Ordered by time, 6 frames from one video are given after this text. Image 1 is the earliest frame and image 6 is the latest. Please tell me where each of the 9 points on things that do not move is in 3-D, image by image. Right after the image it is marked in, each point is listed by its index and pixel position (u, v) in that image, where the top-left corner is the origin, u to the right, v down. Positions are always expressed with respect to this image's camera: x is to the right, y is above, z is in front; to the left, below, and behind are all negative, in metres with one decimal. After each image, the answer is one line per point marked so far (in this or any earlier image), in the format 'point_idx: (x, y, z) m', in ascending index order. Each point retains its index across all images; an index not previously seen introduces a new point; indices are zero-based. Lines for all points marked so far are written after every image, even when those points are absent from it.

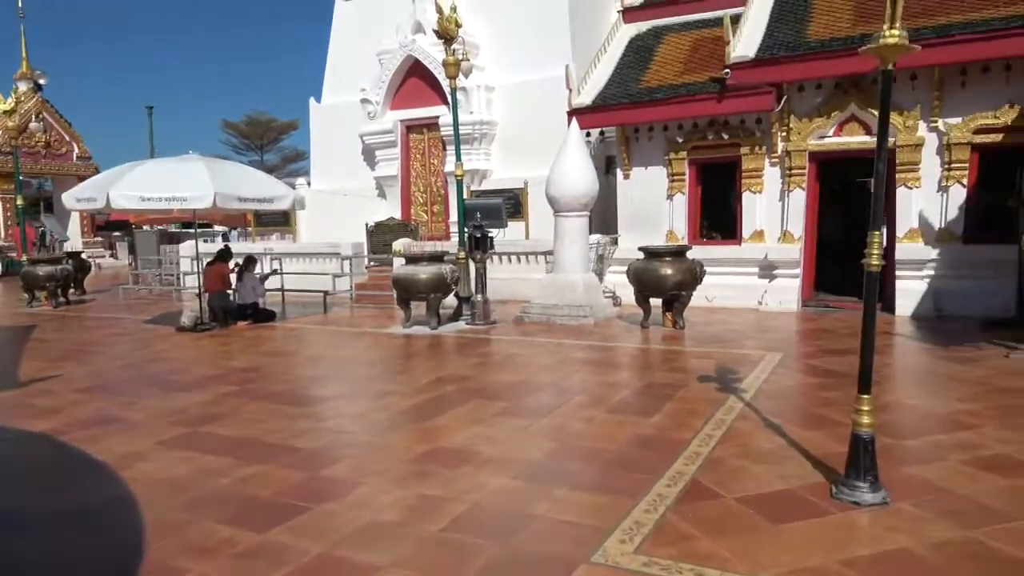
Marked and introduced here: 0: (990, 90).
0: (+5.5, +2.3, +8.6) m
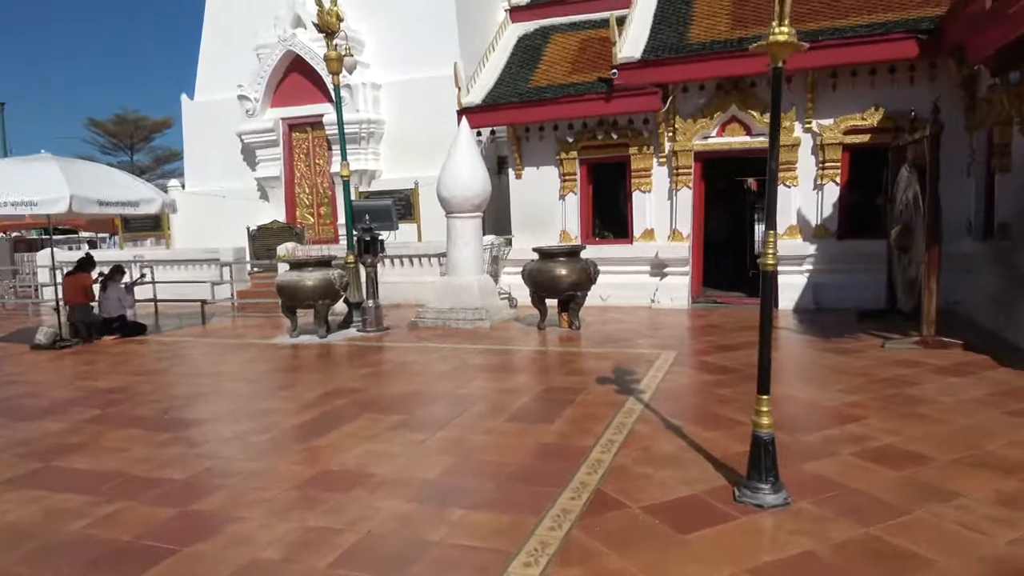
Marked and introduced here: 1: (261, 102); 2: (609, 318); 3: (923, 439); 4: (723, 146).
0: (+4.2, +2.4, +9.0) m
1: (-4.6, +3.4, +13.6) m
2: (+1.2, -0.4, +9.1) m
3: (+2.3, -0.9, +4.2) m
4: (+2.8, +1.9, +9.6) m
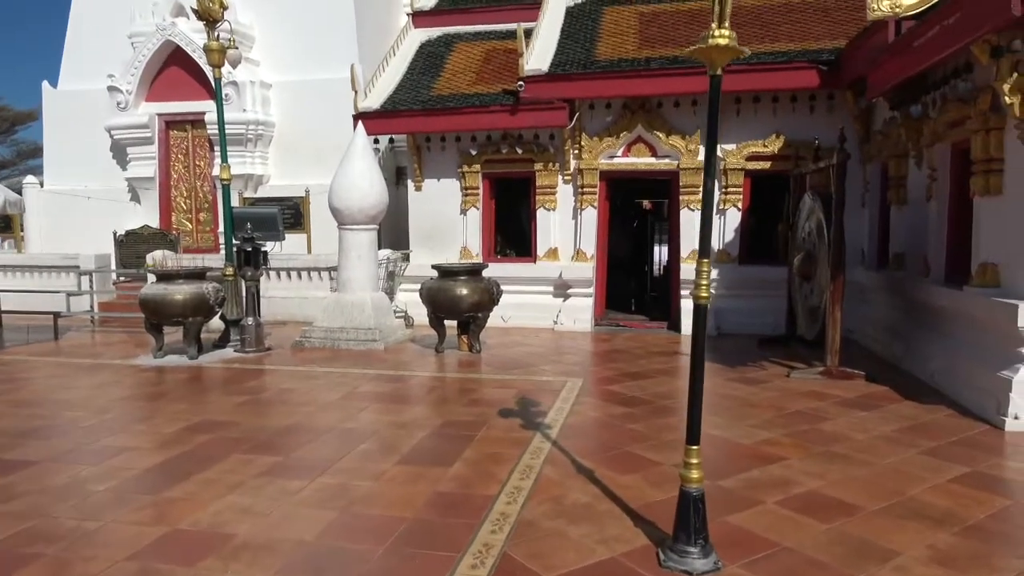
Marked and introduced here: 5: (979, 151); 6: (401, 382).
0: (+3.0, +2.1, +9.1) m
1: (-6.3, +3.2, +12.4) m
2: (0.0, -0.6, +8.7) m
3: (+1.8, -1.0, +3.9) m
4: (+1.5, +1.6, +9.4) m
5: (+3.5, +1.0, +5.6) m
6: (-1.0, -0.8, +6.5) m
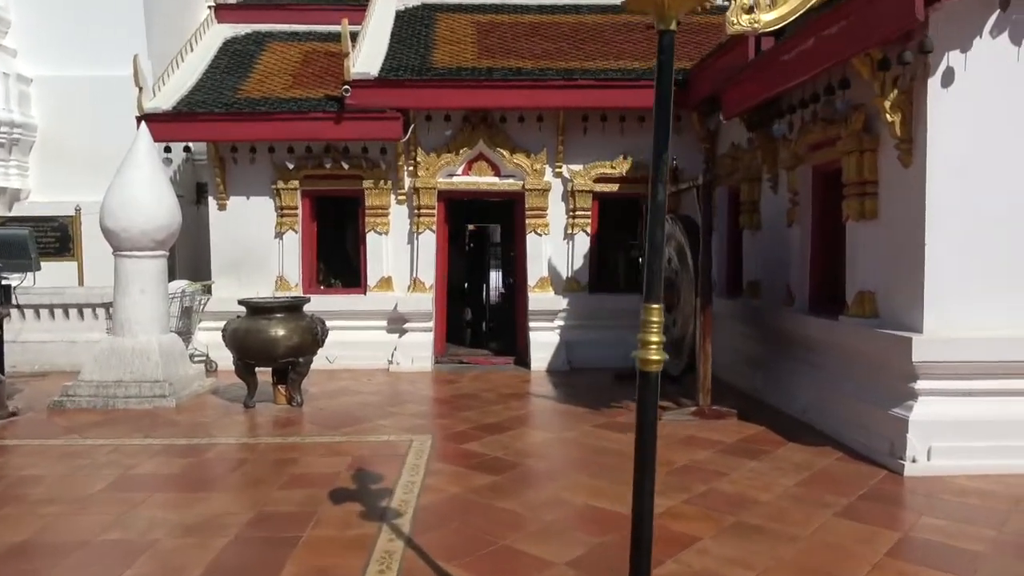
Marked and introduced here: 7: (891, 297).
0: (+1.1, +1.7, +8.5) m
1: (-8.8, +2.7, +9.6) m
2: (-1.7, -1.0, +7.3) m
3: (+1.1, -1.2, +3.2) m
4: (-0.5, +1.2, +8.5) m
5: (+2.4, +0.8, +5.2) m
6: (-2.1, -1.1, +5.0) m
7: (+2.6, -0.1, +5.0) m
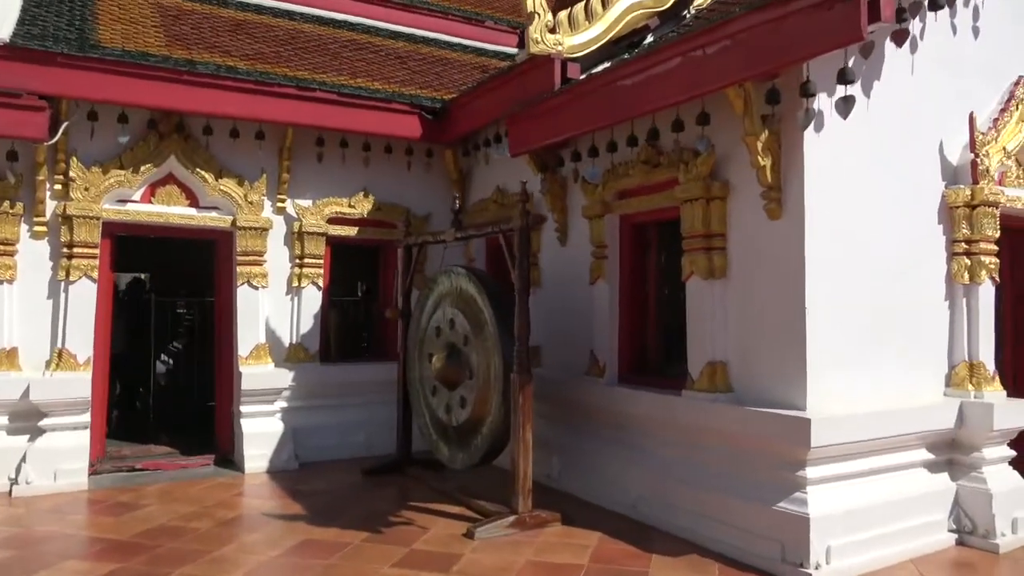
0: (-1.6, +1.1, +6.9) m
1: (-10.8, +2.1, +3.3) m
2: (-3.5, -1.5, +4.3) m
3: (+1.0, -1.5, +1.9) m
4: (-2.9, +0.6, +6.1) m
5: (+1.1, +0.4, +4.5) m
6: (-2.8, -1.5, +2.1) m
7: (+1.4, -0.5, +4.3) m
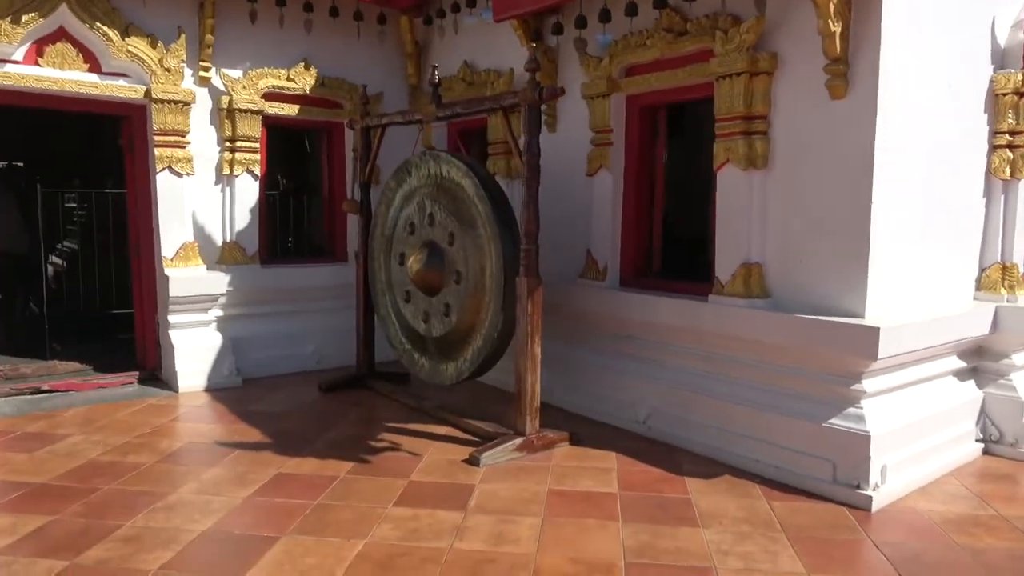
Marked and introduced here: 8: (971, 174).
0: (-1.8, +2.0, +5.7) m
1: (-10.5, +2.5, +0.8) m
2: (-3.4, -0.9, +3.3) m
3: (+1.4, -1.2, +1.6) m
4: (-3.1, +1.4, +4.8) m
5: (+1.2, +1.0, +3.9) m
6: (-2.4, -1.2, +1.2) m
7: (+1.5, +0.1, +3.8) m
8: (+2.6, +0.6, +4.2) m
